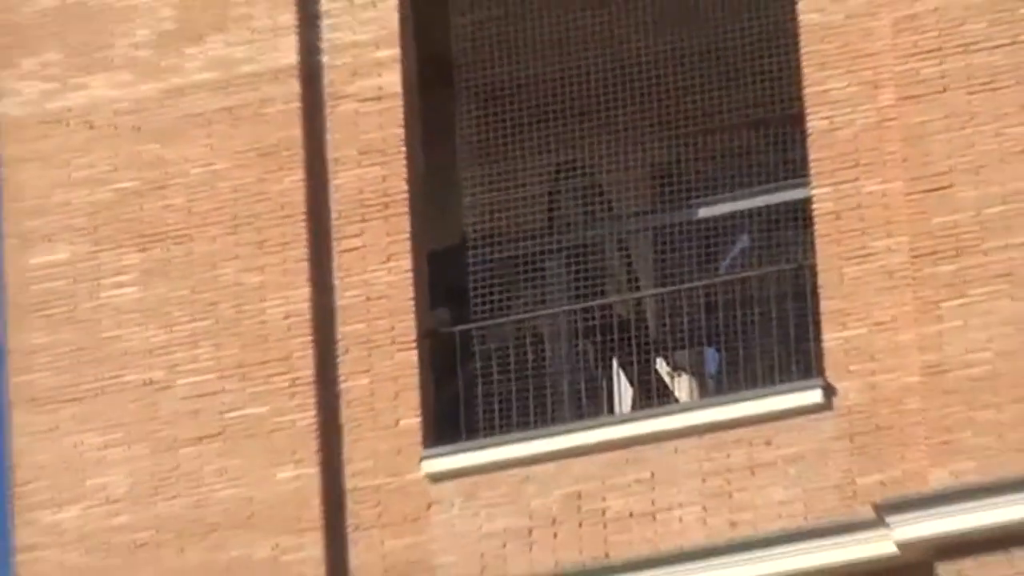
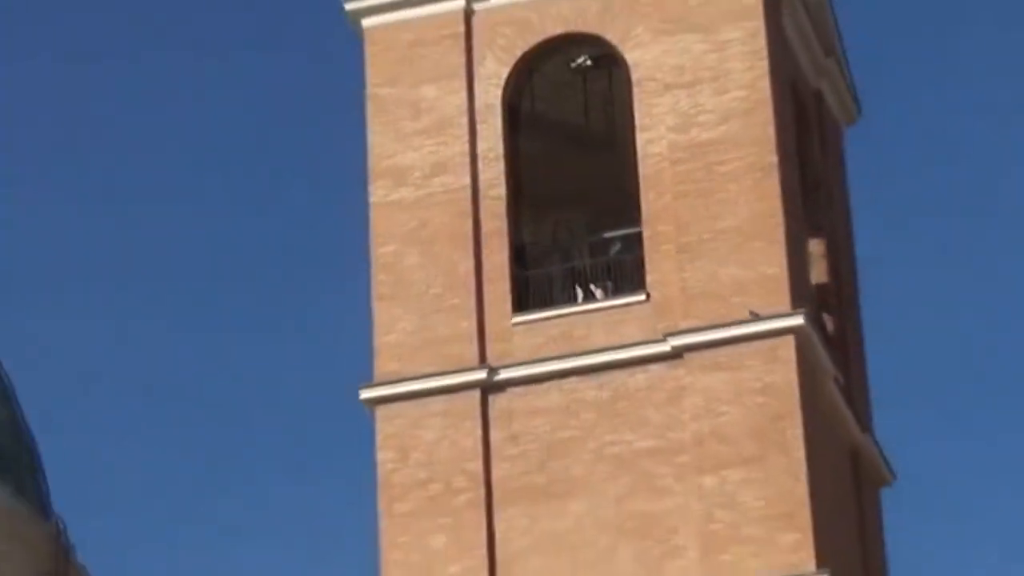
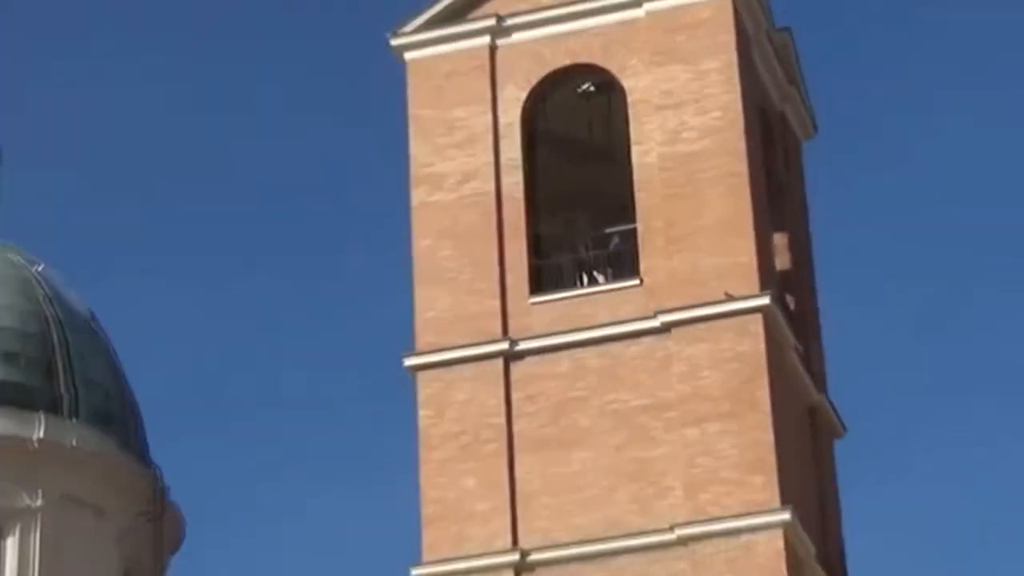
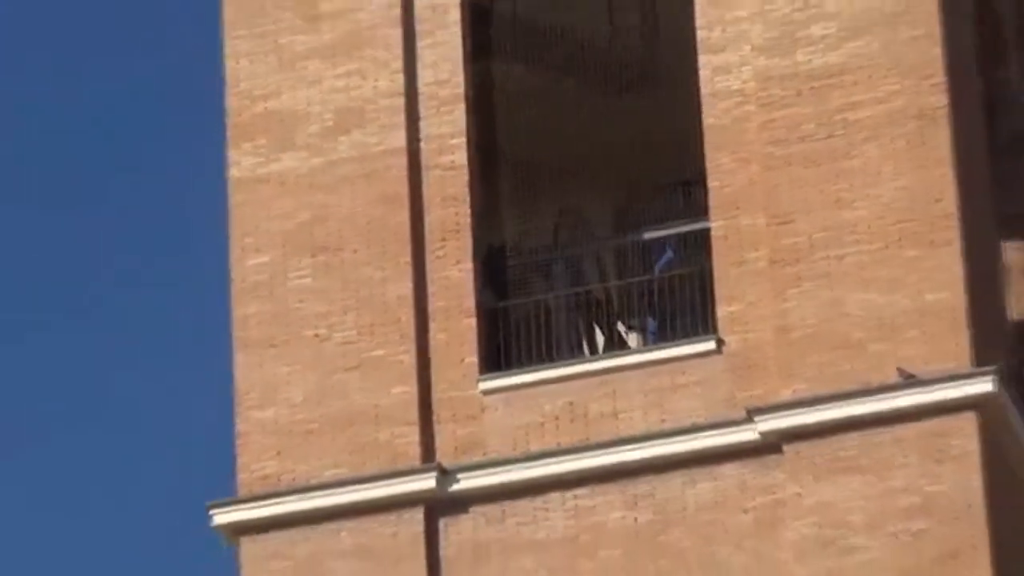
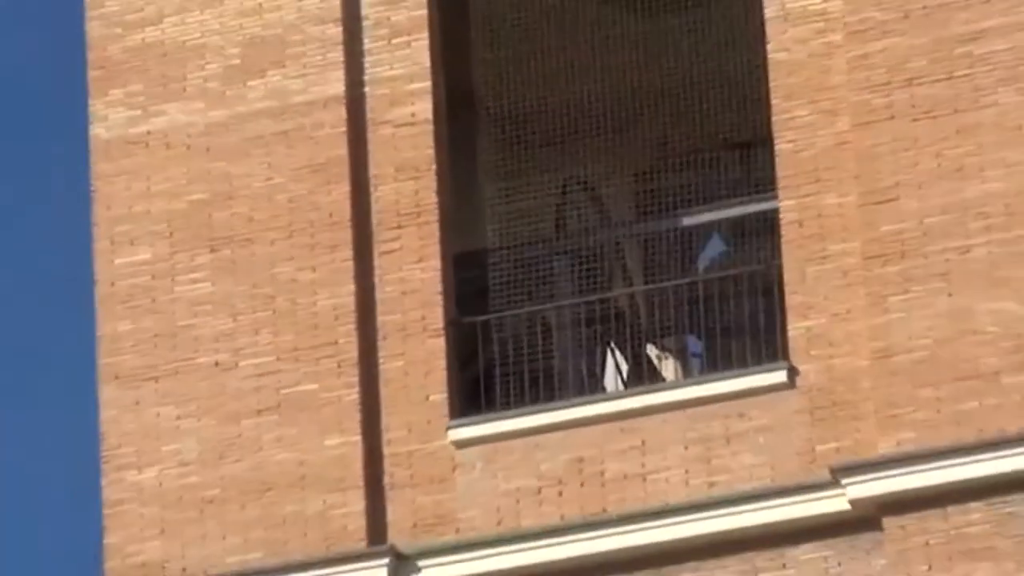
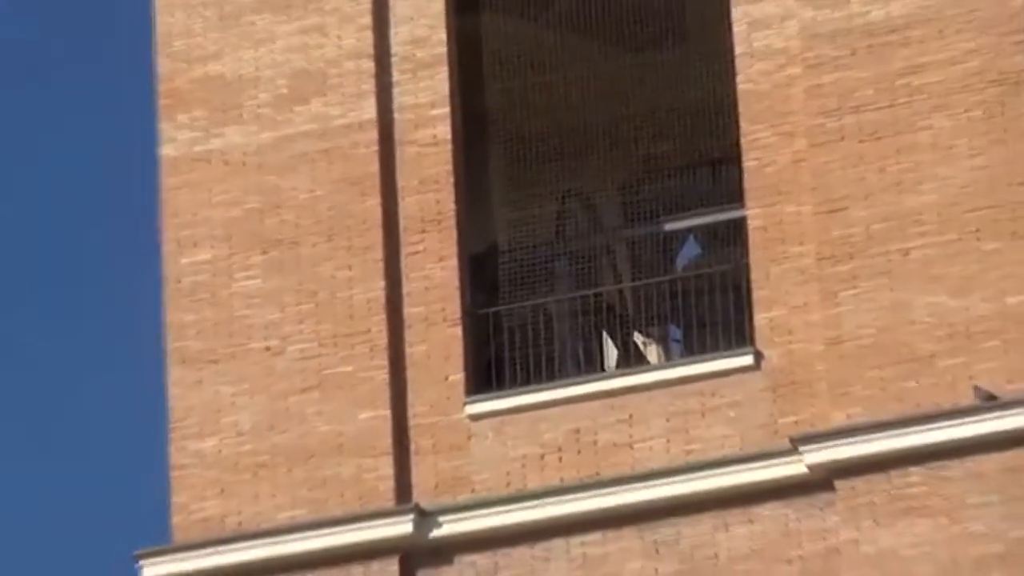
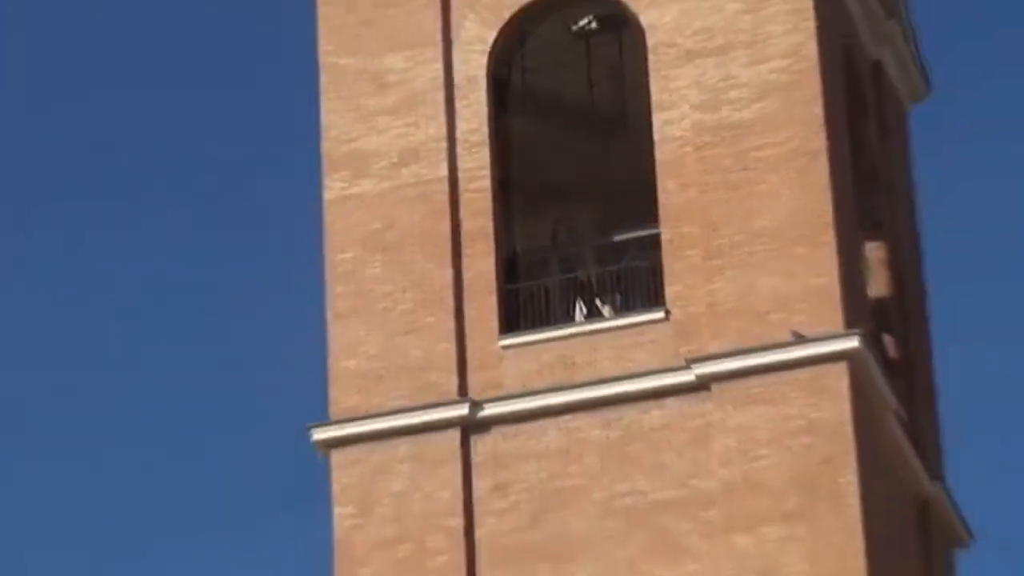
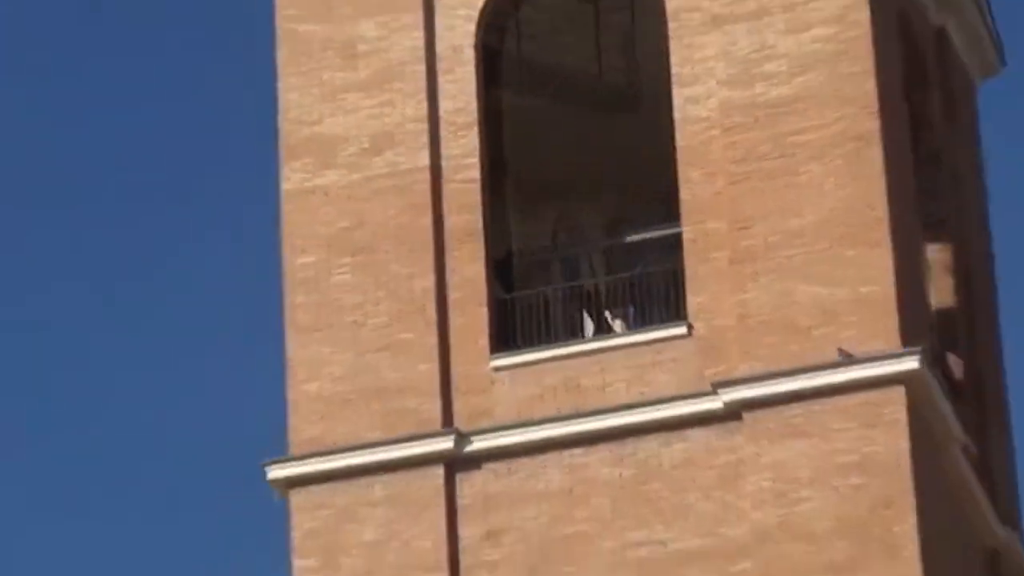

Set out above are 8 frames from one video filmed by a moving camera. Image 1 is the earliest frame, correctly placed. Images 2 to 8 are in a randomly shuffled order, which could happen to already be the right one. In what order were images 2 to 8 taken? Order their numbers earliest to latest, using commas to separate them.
5, 6, 4, 8, 7, 2, 3
